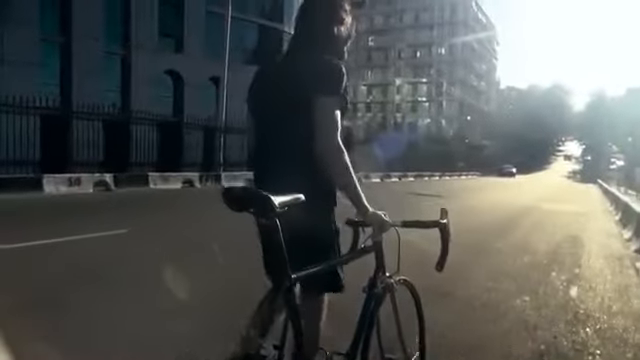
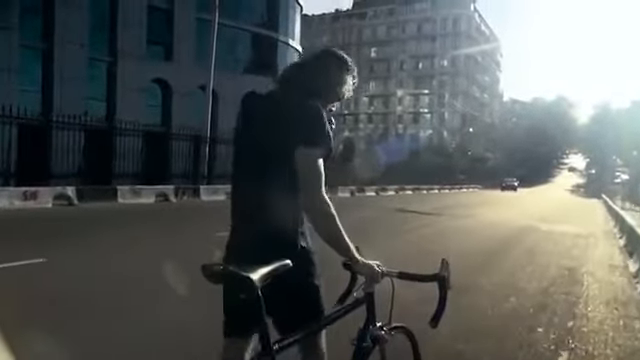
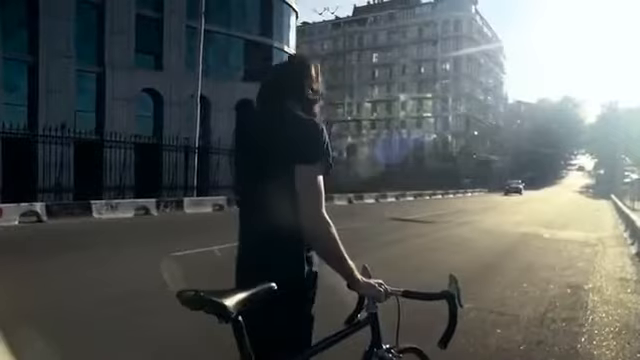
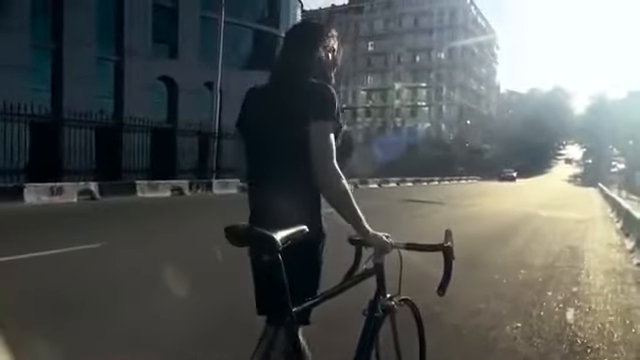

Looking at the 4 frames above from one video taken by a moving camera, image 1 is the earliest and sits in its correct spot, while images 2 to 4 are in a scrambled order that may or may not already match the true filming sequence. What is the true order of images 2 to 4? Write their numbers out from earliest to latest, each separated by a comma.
4, 2, 3
